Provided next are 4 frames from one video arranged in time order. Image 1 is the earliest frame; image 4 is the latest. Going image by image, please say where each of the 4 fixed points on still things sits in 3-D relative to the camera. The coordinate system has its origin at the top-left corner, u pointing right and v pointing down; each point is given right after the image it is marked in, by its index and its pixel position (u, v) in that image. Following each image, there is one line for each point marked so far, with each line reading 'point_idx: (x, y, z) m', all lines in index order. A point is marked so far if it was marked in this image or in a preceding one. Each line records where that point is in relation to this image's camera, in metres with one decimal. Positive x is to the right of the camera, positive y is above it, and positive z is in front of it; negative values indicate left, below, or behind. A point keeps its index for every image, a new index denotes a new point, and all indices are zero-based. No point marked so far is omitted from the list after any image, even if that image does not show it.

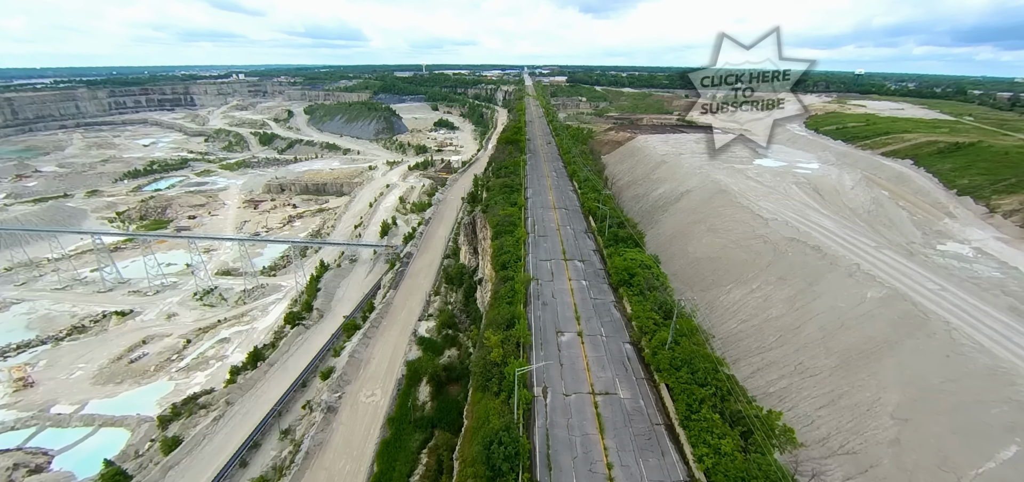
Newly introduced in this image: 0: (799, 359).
0: (+16.1, -6.5, +20.1) m
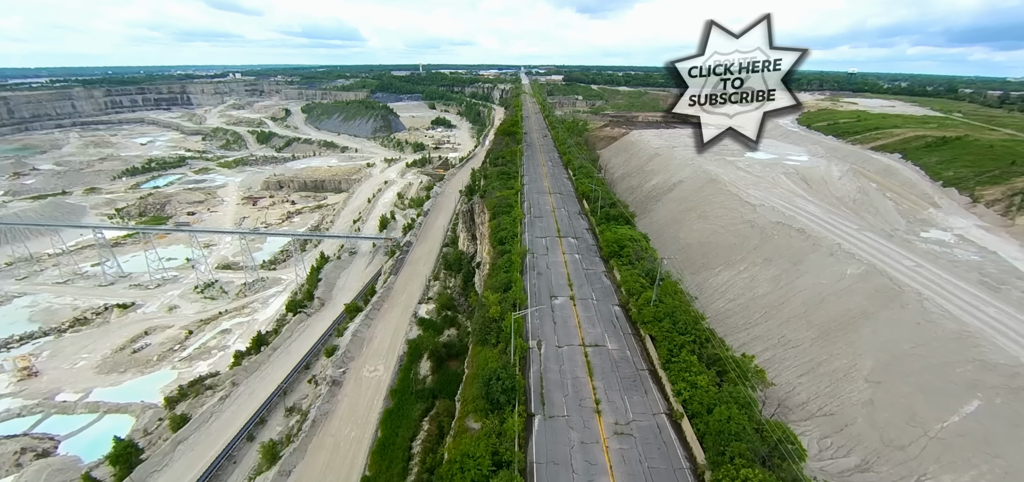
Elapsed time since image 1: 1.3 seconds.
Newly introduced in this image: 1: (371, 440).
0: (+15.9, -5.3, +21.1) m
1: (-7.0, -9.8, +17.7) m
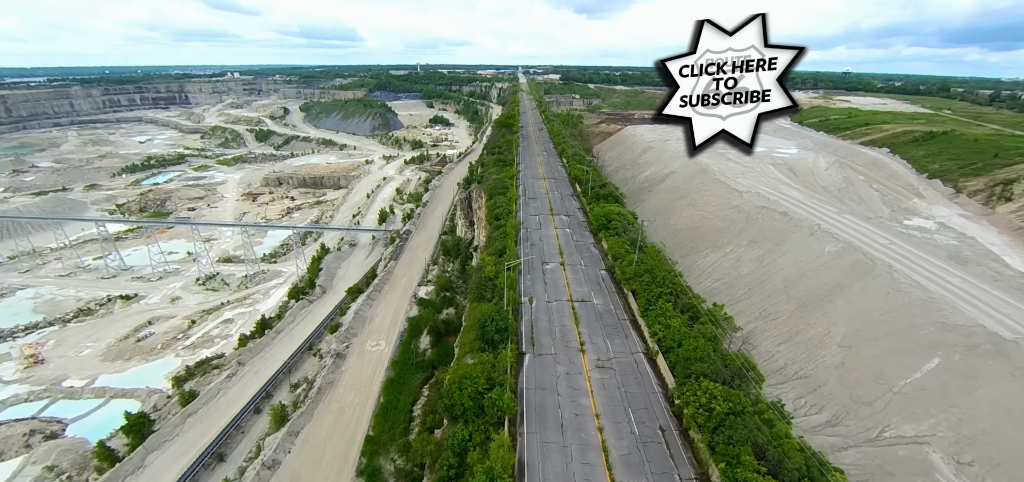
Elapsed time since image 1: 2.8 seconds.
0: (+15.6, -4.0, +22.2) m
1: (-7.2, -8.6, +18.7) m
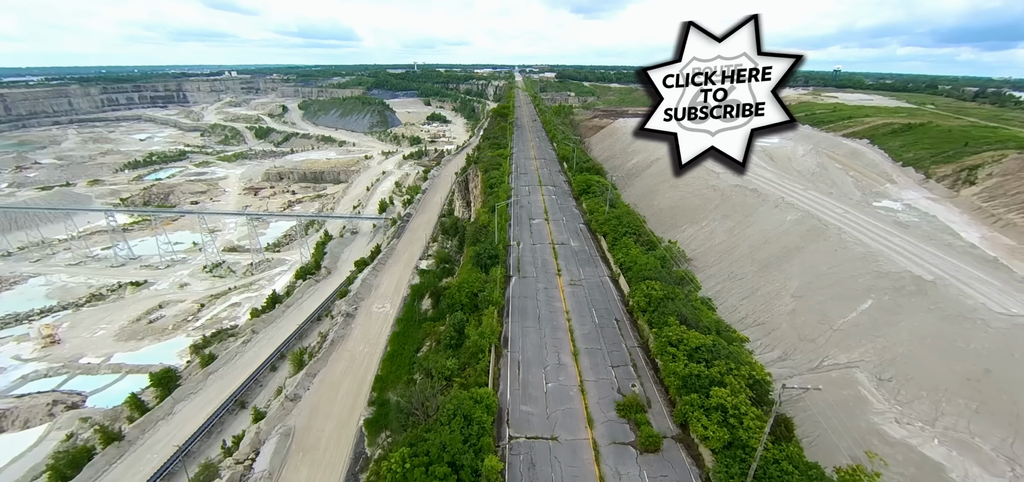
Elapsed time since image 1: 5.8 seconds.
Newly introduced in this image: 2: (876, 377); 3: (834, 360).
0: (+15.2, -1.9, +24.6) m
1: (-7.7, -6.6, +21.0) m
2: (+15.2, -5.6, +14.9) m
3: (+14.8, -5.4, +16.4) m
